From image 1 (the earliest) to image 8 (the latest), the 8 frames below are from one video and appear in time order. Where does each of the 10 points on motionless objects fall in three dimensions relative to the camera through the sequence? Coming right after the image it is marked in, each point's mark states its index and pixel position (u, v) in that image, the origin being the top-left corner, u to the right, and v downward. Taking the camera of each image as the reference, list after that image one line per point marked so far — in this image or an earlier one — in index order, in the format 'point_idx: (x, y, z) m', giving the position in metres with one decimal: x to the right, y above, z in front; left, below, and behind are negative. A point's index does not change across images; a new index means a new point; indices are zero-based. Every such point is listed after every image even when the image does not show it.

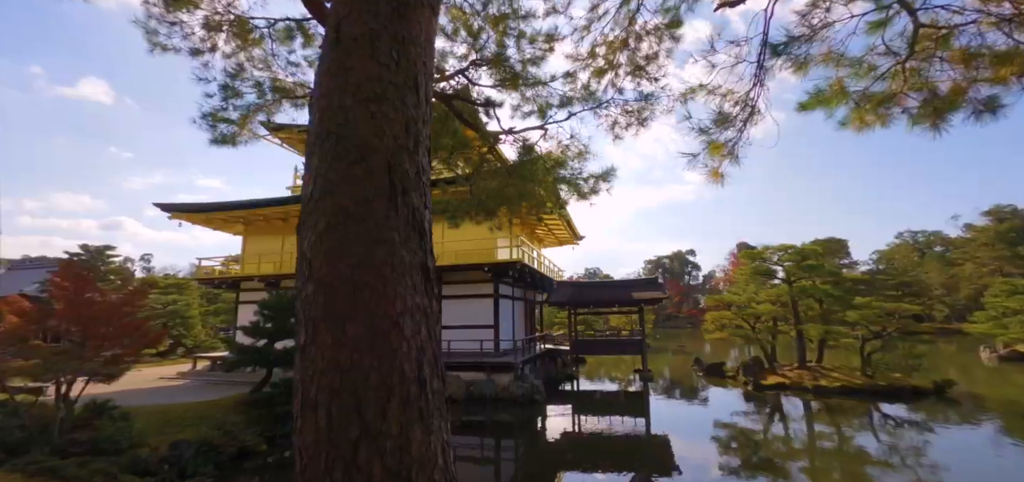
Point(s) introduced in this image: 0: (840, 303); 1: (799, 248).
0: (+8.8, -1.7, +12.0) m
1: (+8.2, -0.2, +12.8) m
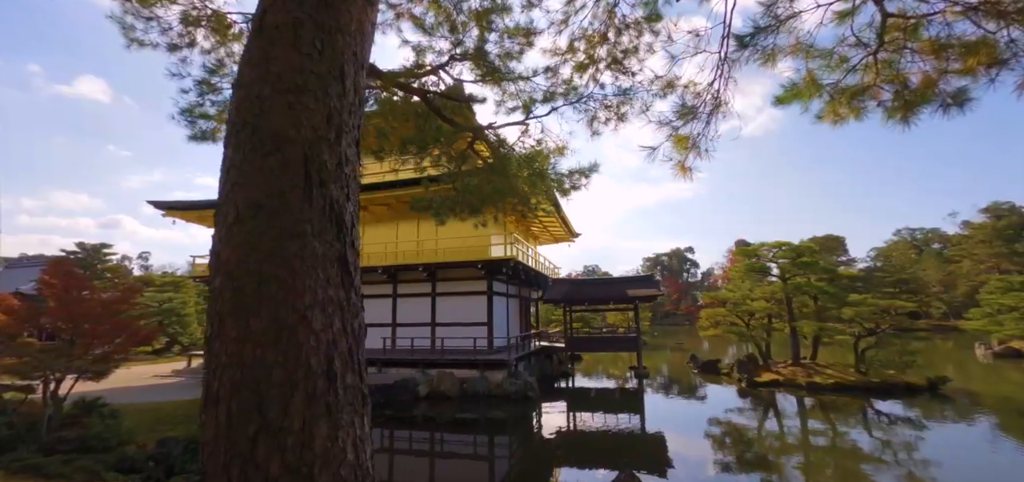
0: (+8.7, -1.6, +12.0) m
1: (+8.0, -0.1, +12.8) m
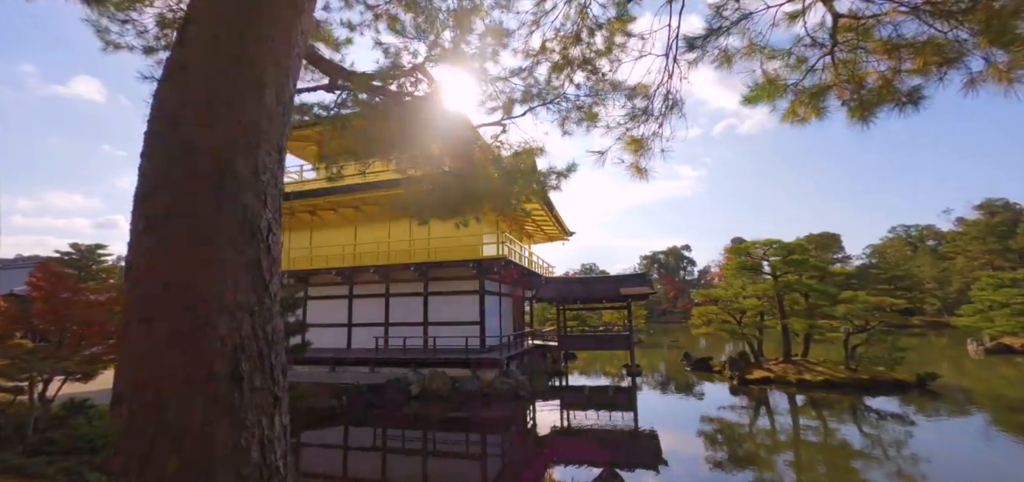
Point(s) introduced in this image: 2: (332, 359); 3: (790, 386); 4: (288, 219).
0: (+8.4, -1.5, +12.1) m
1: (+7.8, -0.1, +12.9) m
2: (-4.5, -3.0, +11.4) m
3: (+7.8, -4.1, +12.7) m
4: (-6.6, +0.6, +13.2) m
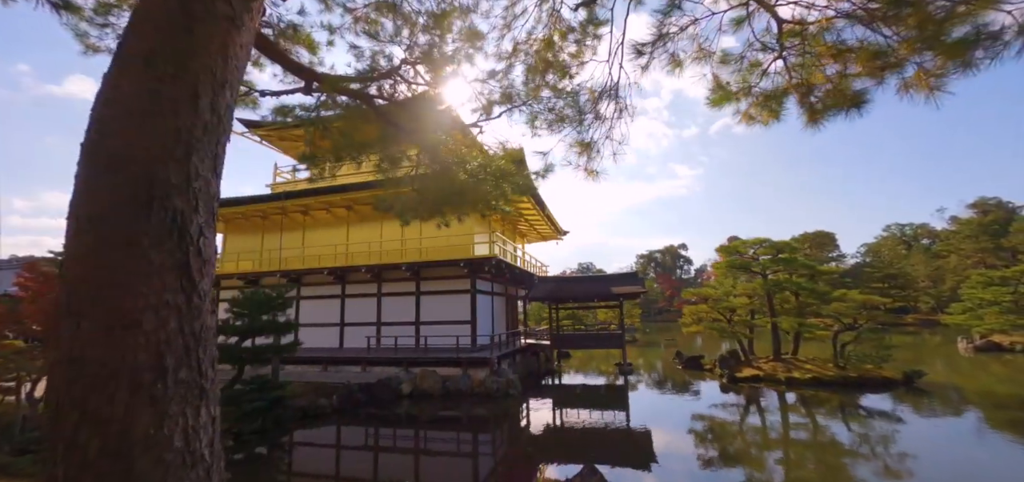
0: (+8.2, -1.5, +12.2) m
1: (+7.6, 0.0, +12.9) m
2: (-4.8, -3.0, +11.4) m
3: (+7.6, -4.1, +12.8) m
4: (-6.8, +0.6, +13.2) m
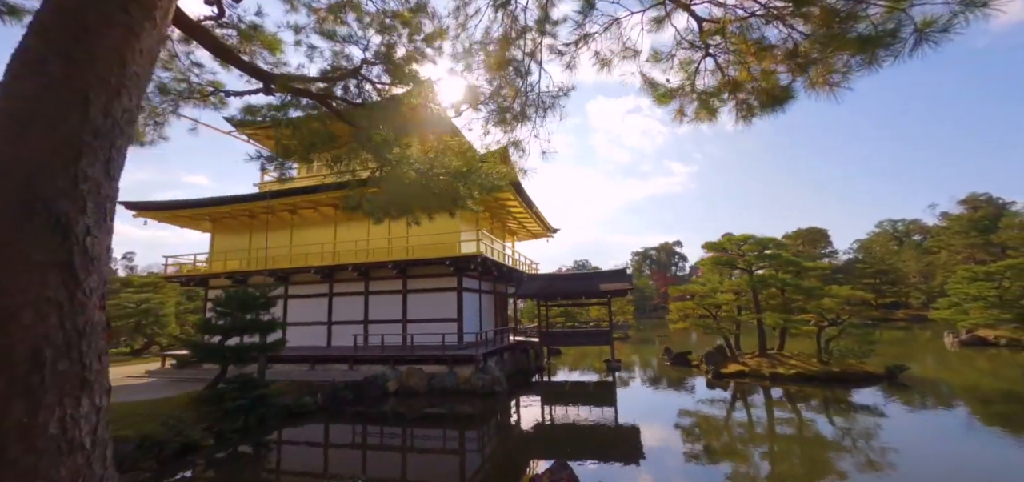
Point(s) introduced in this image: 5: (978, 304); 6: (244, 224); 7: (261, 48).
0: (+7.9, -1.4, +12.3) m
1: (+7.2, +0.1, +13.0) m
2: (-5.1, -3.0, +11.4) m
3: (+7.3, -4.0, +12.9) m
4: (-7.2, +0.7, +13.2) m
5: (+17.9, -2.4, +17.2) m
6: (-8.2, +0.5, +13.7) m
7: (-2.0, +1.5, +3.5) m
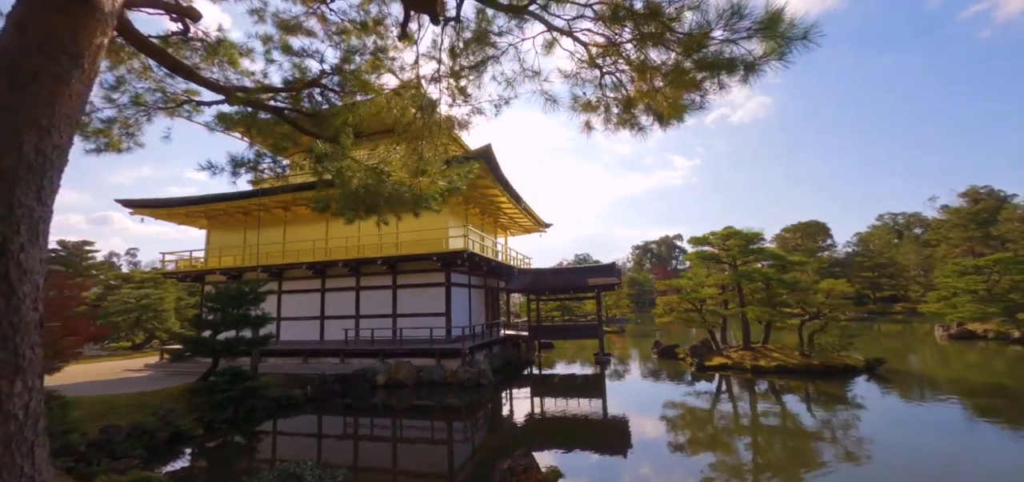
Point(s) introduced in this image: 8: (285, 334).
0: (+7.5, -1.2, +12.5) m
1: (+6.9, +0.2, +13.2) m
2: (-5.4, -2.9, +11.7) m
3: (+6.9, -3.8, +13.2) m
4: (-7.5, +0.8, +13.5) m
5: (+17.6, -2.2, +17.3) m
6: (-8.5, +0.6, +14.0) m
7: (-2.4, +1.5, +3.7) m
8: (-6.5, -2.7, +12.8) m
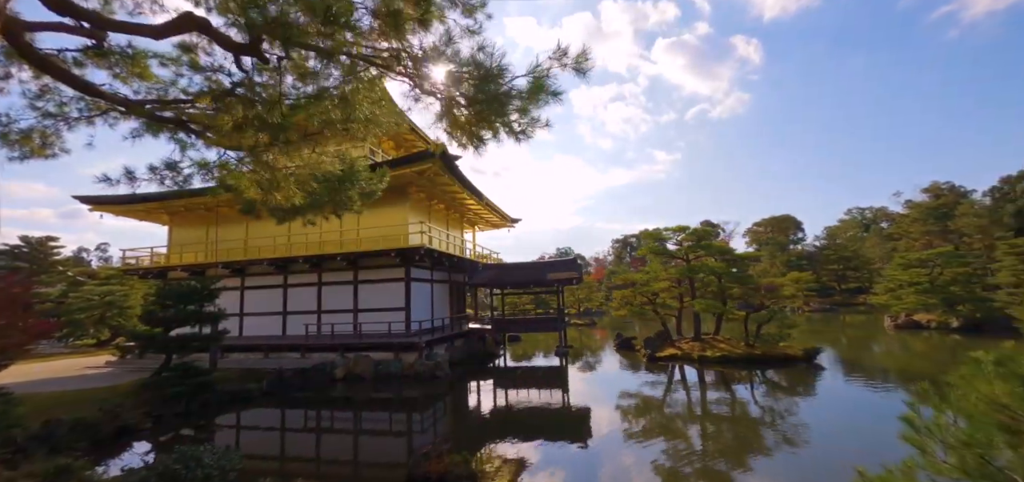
0: (+6.4, -1.1, +13.1) m
1: (+5.7, +0.3, +13.7) m
2: (-6.5, -2.8, +11.9) m
3: (+5.8, -3.7, +13.8) m
4: (-8.7, +0.9, +13.5) m
5: (+16.3, -2.0, +18.2) m
6: (-9.7, +0.7, +14.0) m
7: (-3.2, +1.5, +3.9) m
8: (-7.6, -2.6, +12.9) m
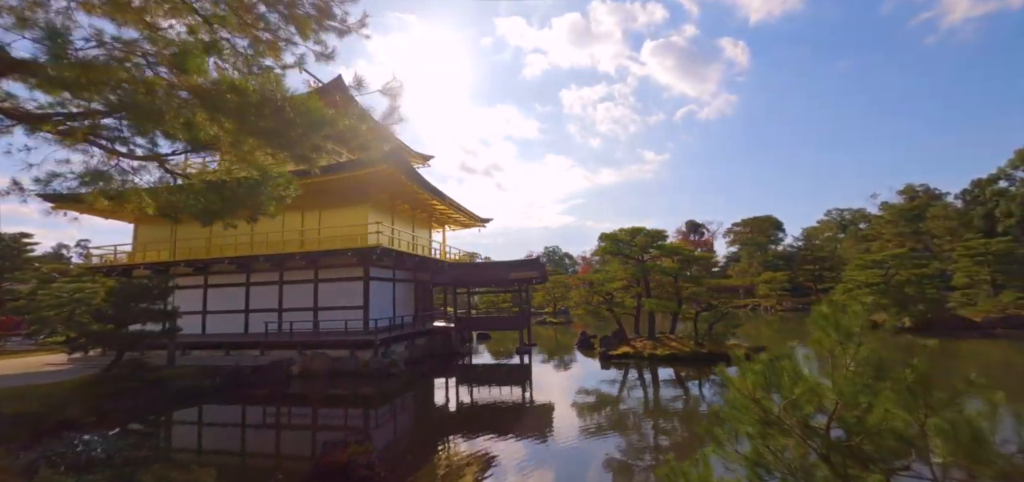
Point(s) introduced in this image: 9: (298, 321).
0: (+5.2, -1.2, +13.5) m
1: (+4.5, +0.3, +14.2) m
2: (-7.7, -2.8, +12.1) m
3: (+4.6, -3.7, +14.2) m
4: (-9.9, +0.9, +13.7) m
5: (+15.0, -2.1, +18.8) m
6: (-10.9, +0.8, +14.1) m
7: (-4.2, +1.4, +4.2) m
8: (-8.8, -2.5, +13.1) m
9: (-5.9, -2.2, +12.5) m
